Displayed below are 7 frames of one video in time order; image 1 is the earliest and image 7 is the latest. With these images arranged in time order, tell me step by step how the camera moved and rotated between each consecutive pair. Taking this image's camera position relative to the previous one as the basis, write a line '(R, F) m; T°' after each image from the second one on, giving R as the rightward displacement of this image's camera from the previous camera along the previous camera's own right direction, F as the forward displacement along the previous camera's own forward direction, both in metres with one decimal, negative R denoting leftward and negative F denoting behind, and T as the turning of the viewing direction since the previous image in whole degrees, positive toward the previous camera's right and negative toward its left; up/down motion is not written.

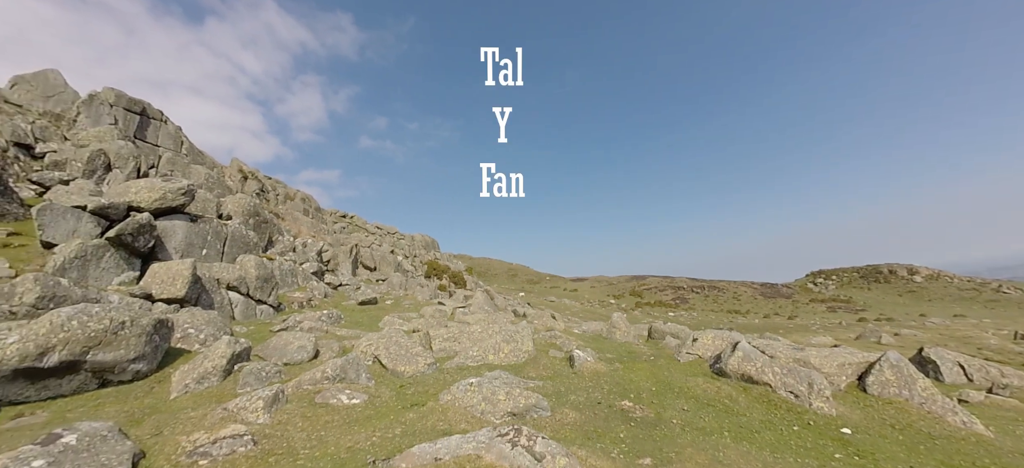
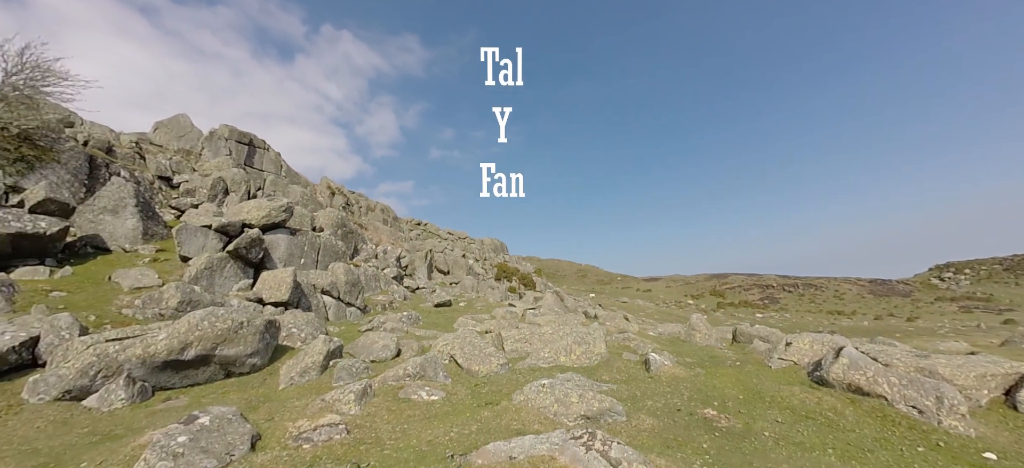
(+0.9, 0.0) m; -11°
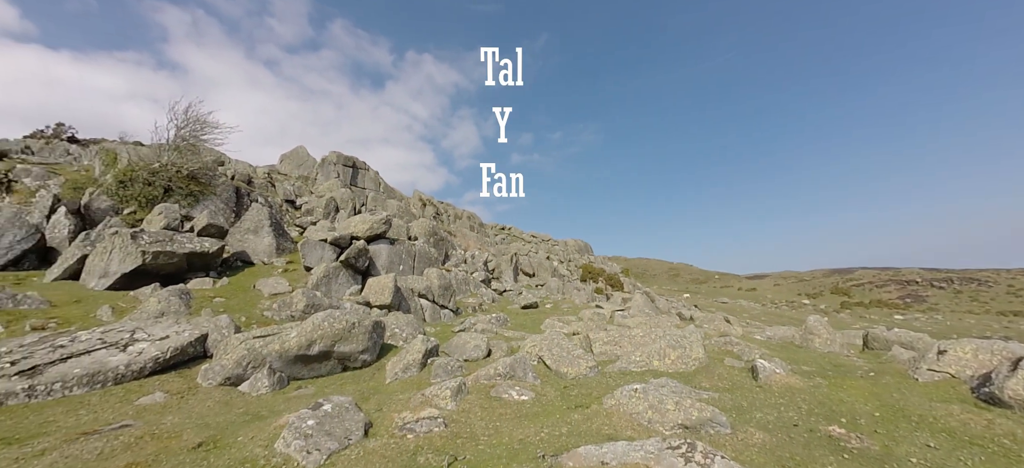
(+1.1, 0.0) m; -14°
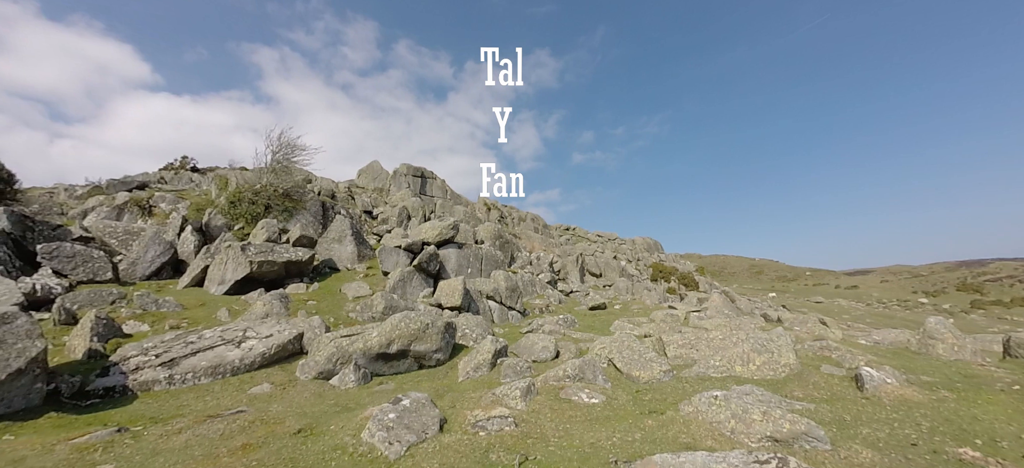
(+0.8, 0.0) m; -11°
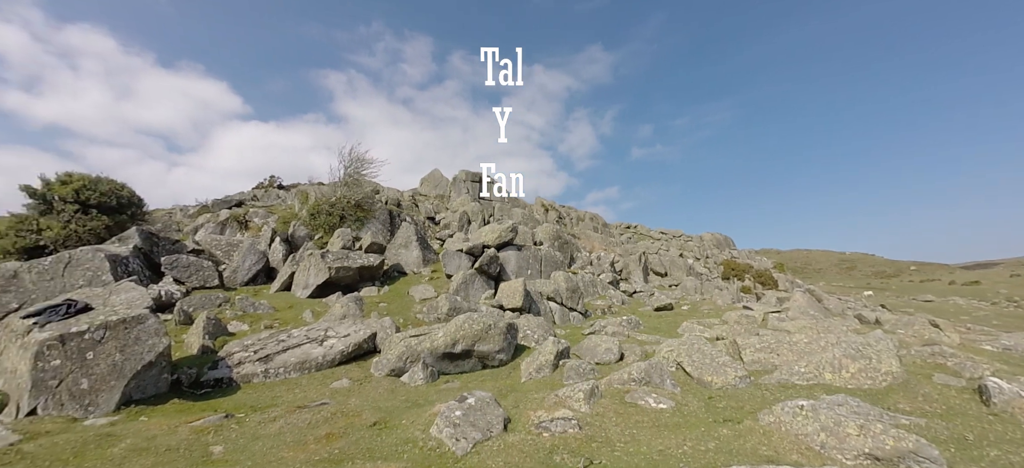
(+0.8, 0.0) m; -10°
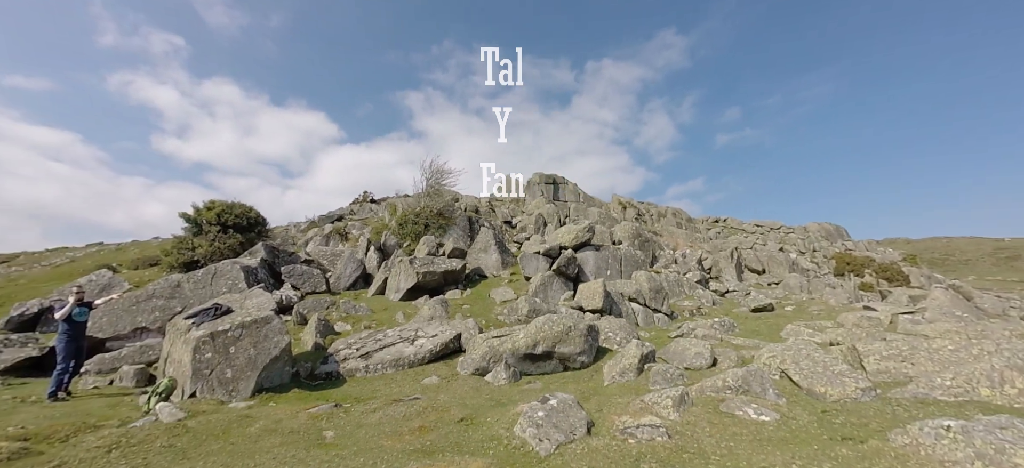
(+1.0, 0.0) m; -13°
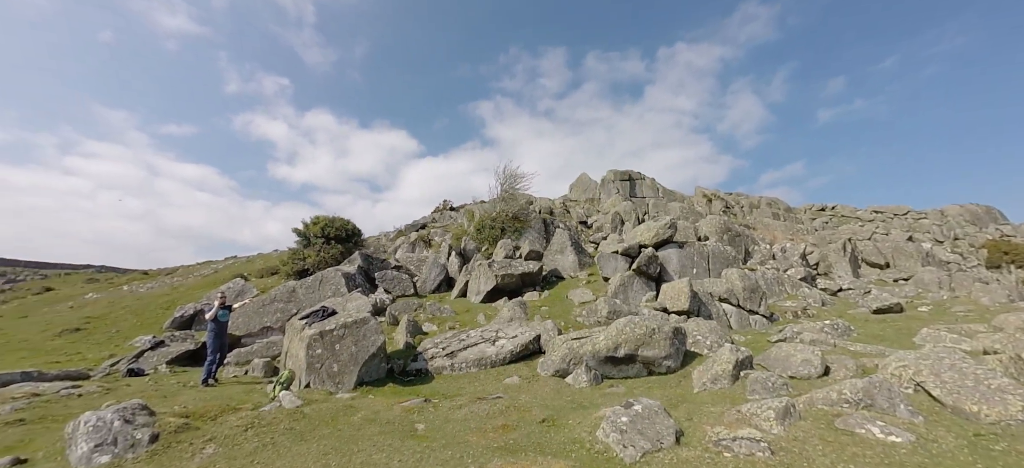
(+1.0, 0.0) m; -13°
